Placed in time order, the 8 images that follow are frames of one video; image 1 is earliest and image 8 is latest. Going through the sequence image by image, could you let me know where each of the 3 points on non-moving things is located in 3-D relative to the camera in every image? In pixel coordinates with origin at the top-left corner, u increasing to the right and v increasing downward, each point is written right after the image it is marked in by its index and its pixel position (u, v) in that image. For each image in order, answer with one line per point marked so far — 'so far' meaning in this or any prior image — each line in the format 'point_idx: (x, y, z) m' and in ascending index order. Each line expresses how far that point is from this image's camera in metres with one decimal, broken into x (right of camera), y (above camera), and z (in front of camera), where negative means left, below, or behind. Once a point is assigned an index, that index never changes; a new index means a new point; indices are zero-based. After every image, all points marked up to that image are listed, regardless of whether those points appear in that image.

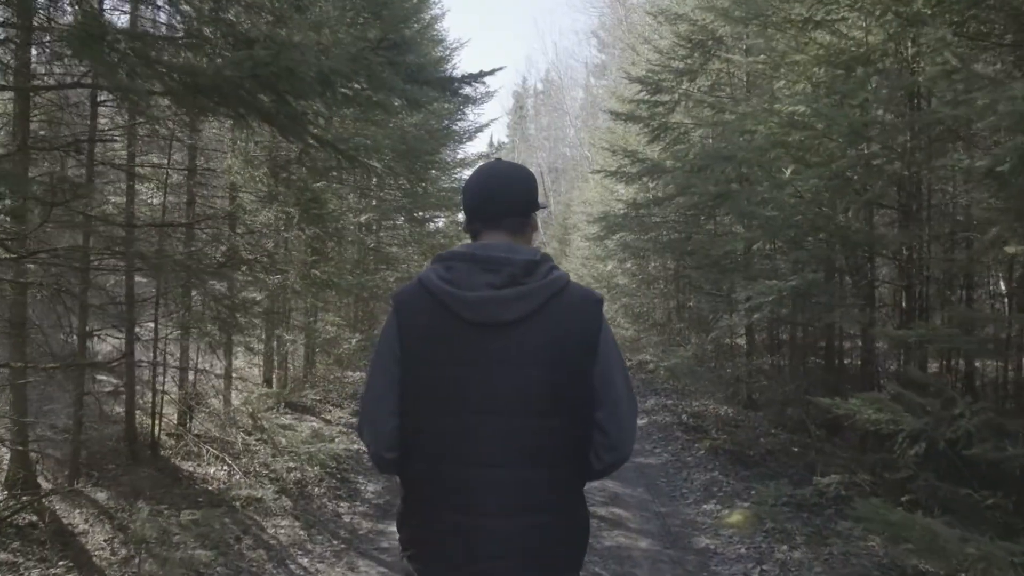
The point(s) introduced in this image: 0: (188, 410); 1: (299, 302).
0: (-3.6, -1.4, +10.0) m
1: (-2.9, -0.2, +12.3) m
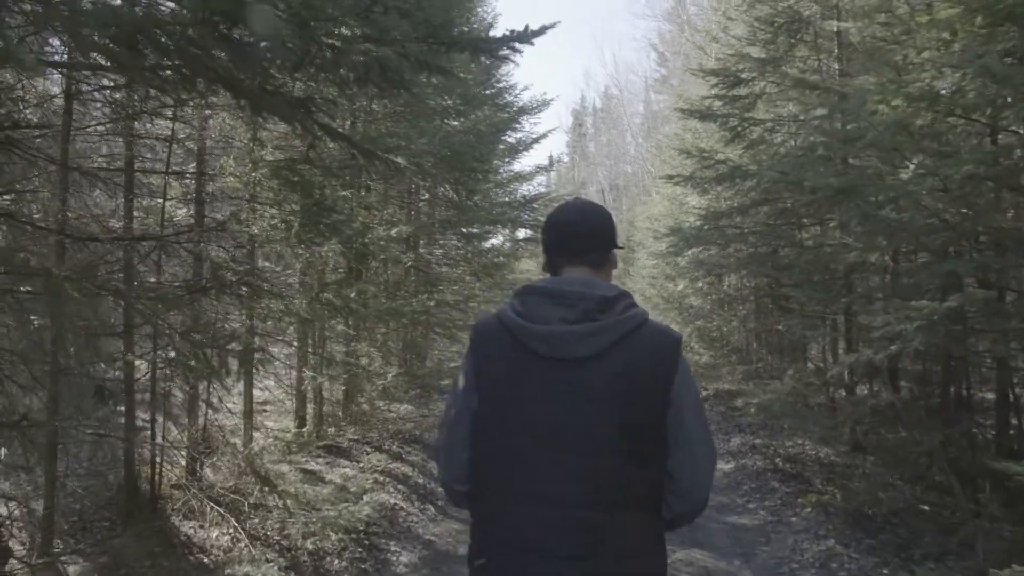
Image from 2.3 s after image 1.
0: (-3.0, -1.6, +8.5) m
1: (-2.1, -0.5, +10.9) m
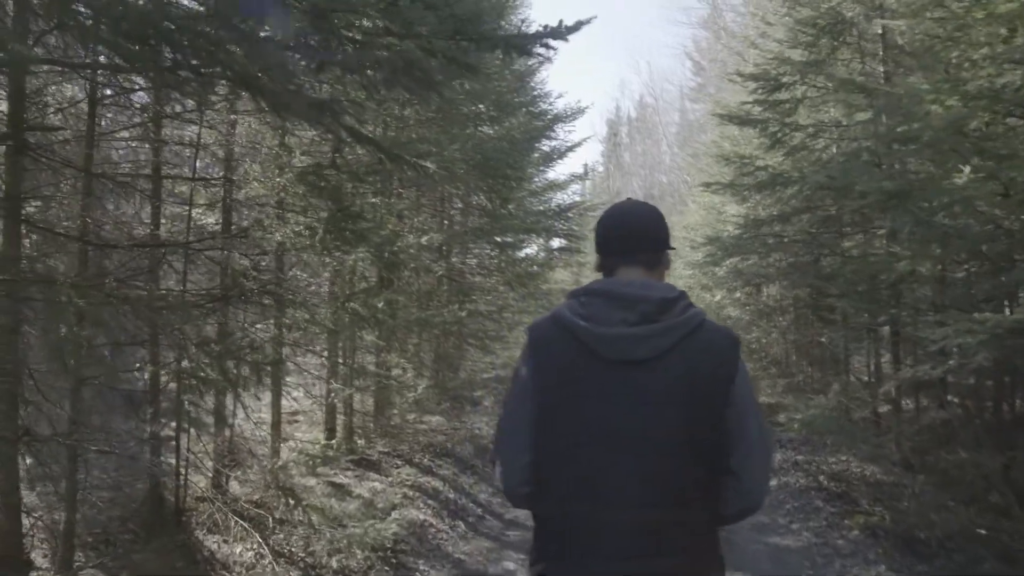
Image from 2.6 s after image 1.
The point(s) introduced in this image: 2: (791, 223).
0: (-2.7, -1.7, +8.4) m
1: (-1.7, -0.6, +10.7) m
2: (+3.9, +0.9, +12.6) m
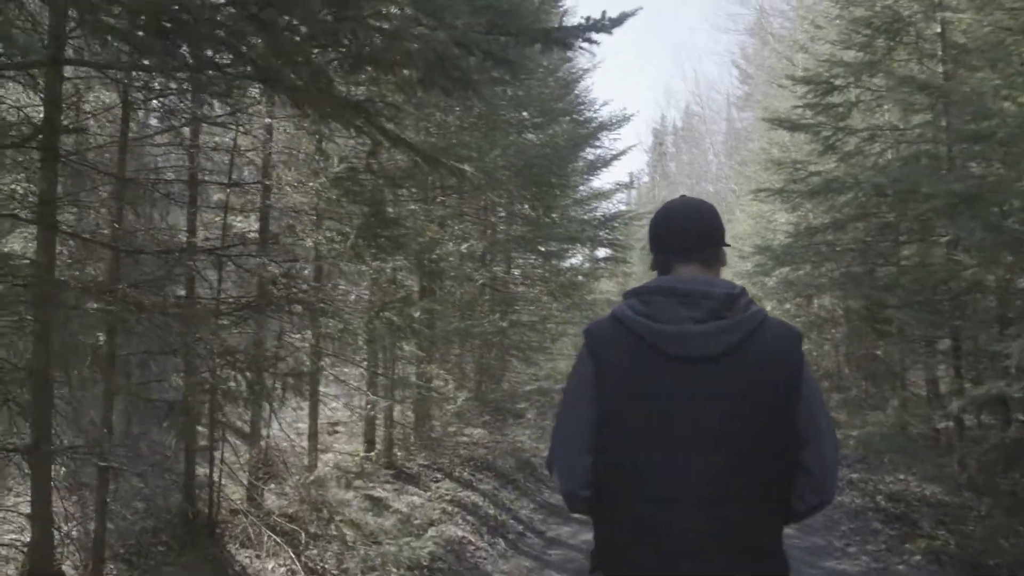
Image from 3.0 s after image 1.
0: (-2.3, -1.8, +8.2) m
1: (-1.3, -0.7, +10.5) m
2: (+4.4, +0.8, +12.1) m
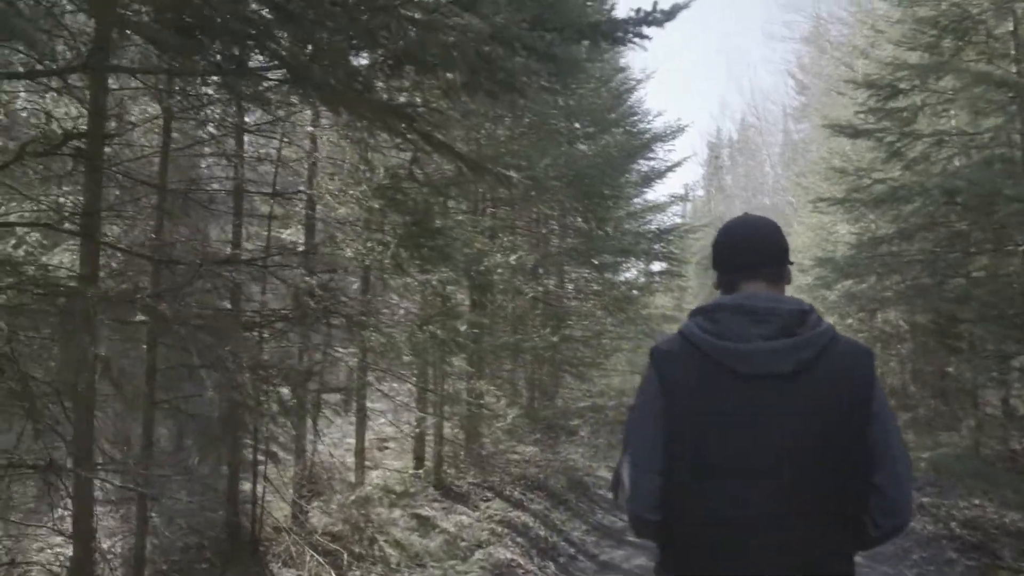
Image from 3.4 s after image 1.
0: (-1.9, -1.9, +8.0) m
1: (-0.7, -0.9, +10.2) m
2: (+5.1, +0.6, +11.5) m
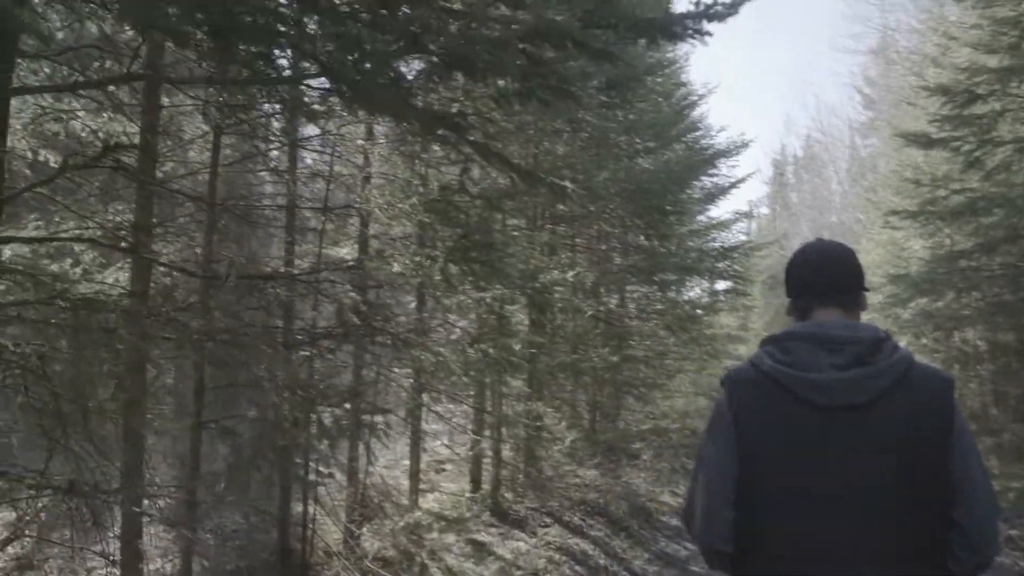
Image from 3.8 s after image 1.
0: (-1.4, -2.1, +7.8) m
1: (0.0, -1.1, +10.0) m
2: (+5.8, +0.4, +10.9) m
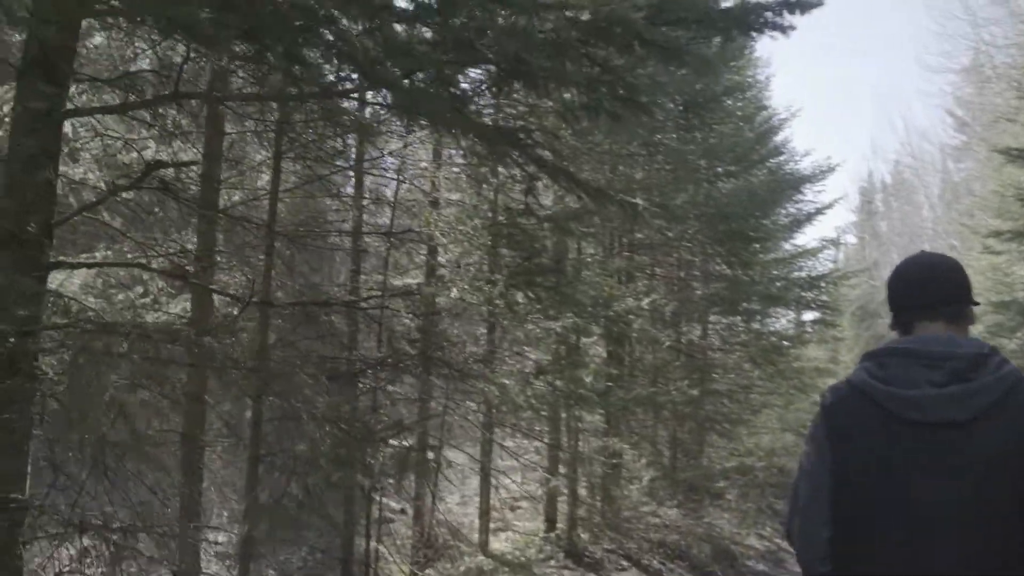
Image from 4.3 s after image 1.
0: (-0.8, -2.3, +7.5) m
1: (+0.7, -1.4, +9.5) m
2: (+6.7, +0.1, +10.0) m
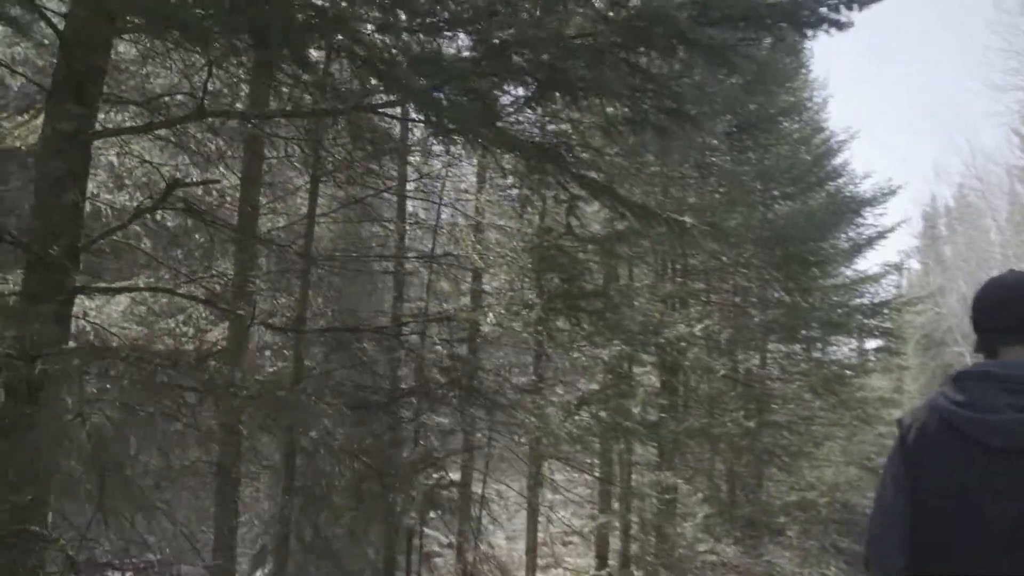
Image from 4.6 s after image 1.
0: (-0.4, -2.5, +7.1) m
1: (+1.2, -1.6, +9.1) m
2: (+7.2, -0.2, +9.3) m
